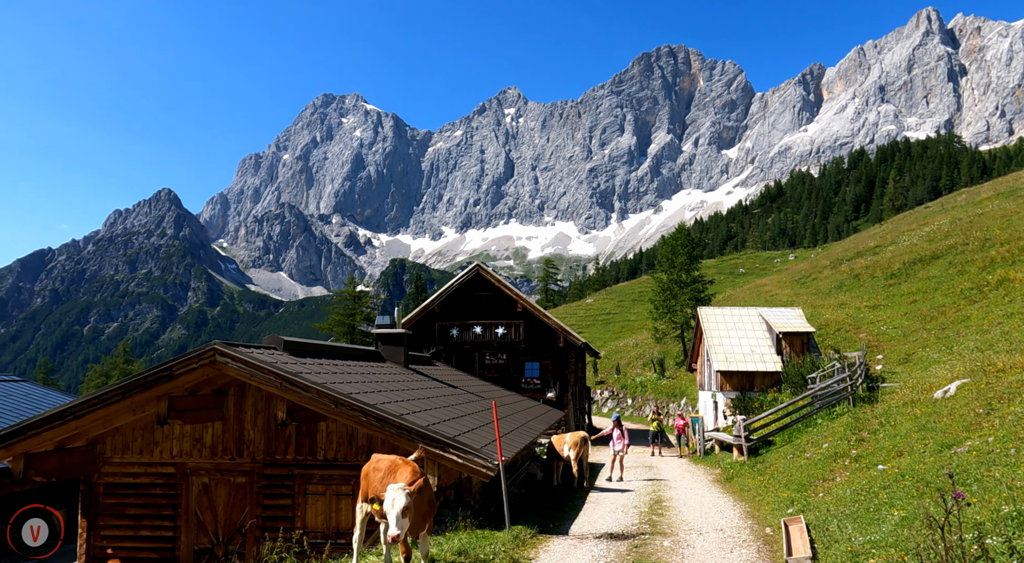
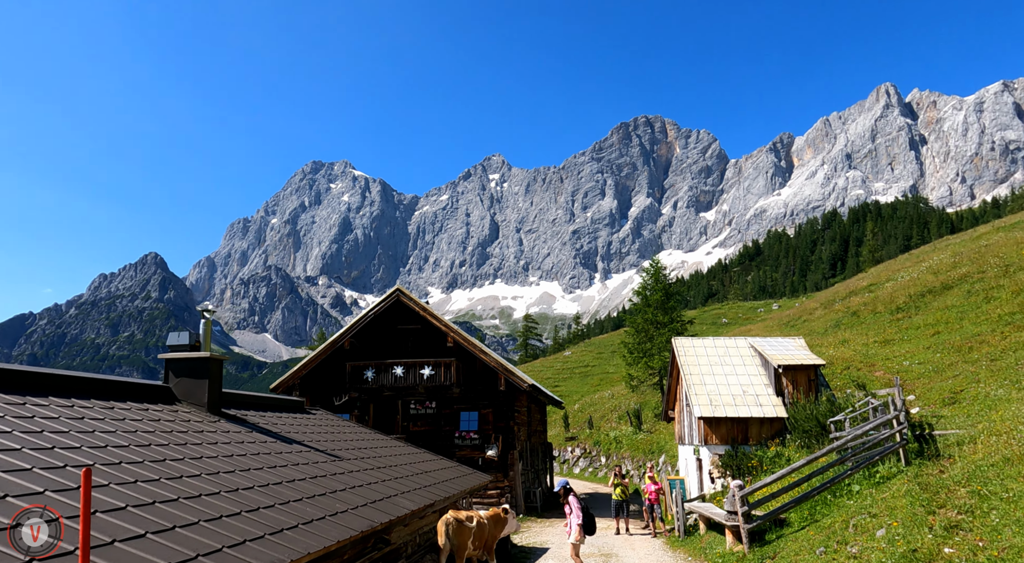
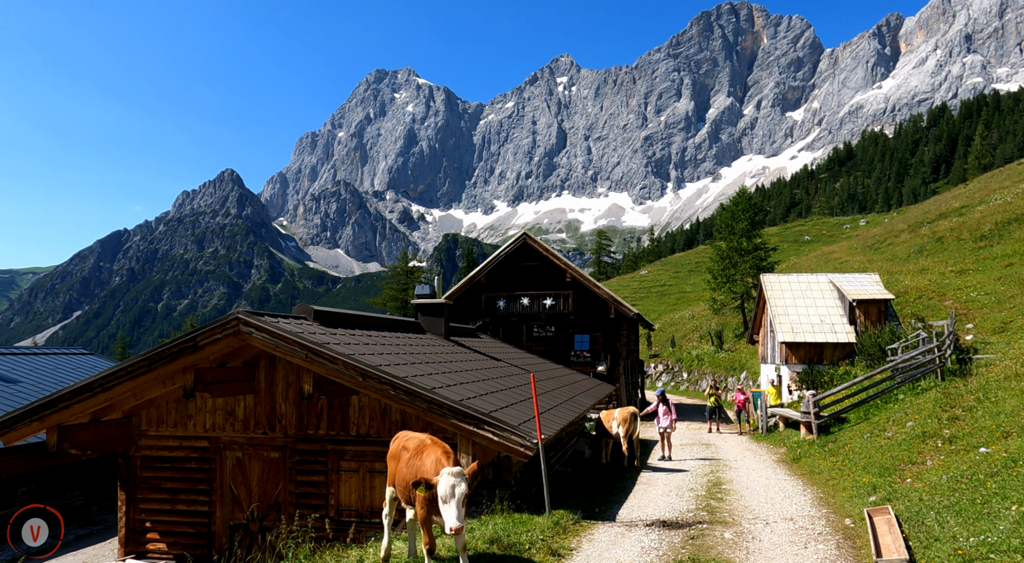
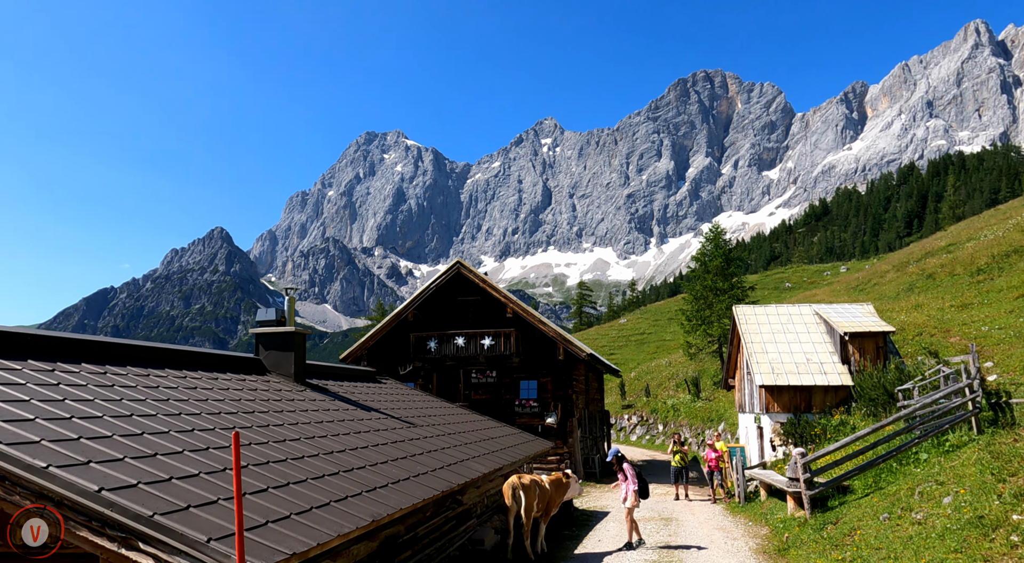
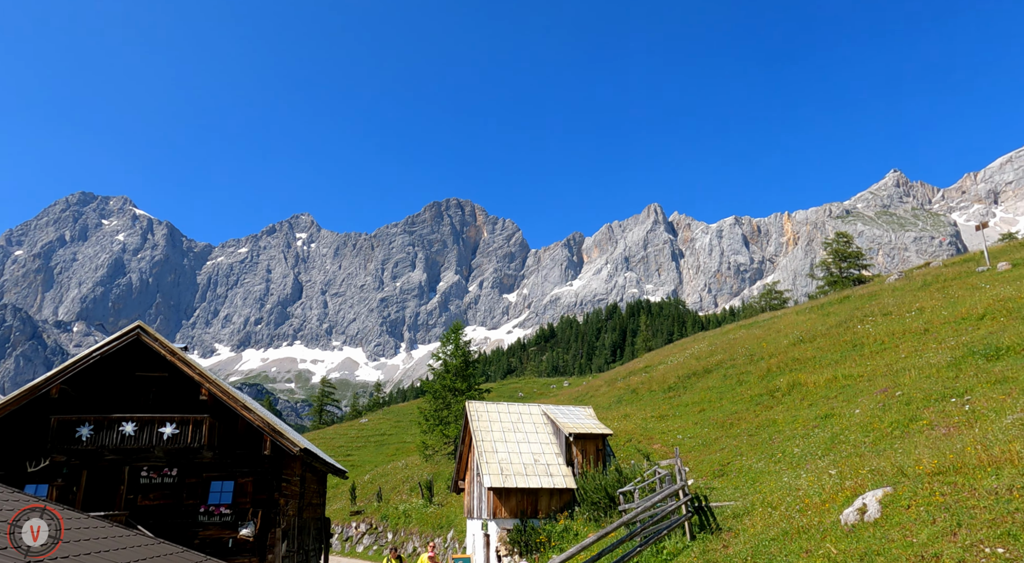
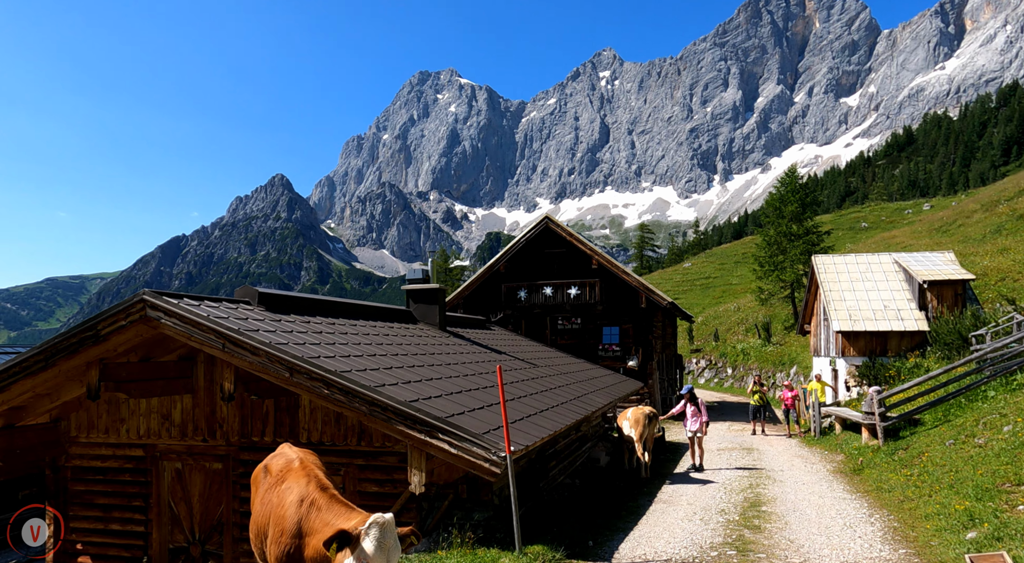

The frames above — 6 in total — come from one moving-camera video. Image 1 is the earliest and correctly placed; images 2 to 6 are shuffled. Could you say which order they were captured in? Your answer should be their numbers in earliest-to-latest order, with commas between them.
3, 6, 4, 2, 5
